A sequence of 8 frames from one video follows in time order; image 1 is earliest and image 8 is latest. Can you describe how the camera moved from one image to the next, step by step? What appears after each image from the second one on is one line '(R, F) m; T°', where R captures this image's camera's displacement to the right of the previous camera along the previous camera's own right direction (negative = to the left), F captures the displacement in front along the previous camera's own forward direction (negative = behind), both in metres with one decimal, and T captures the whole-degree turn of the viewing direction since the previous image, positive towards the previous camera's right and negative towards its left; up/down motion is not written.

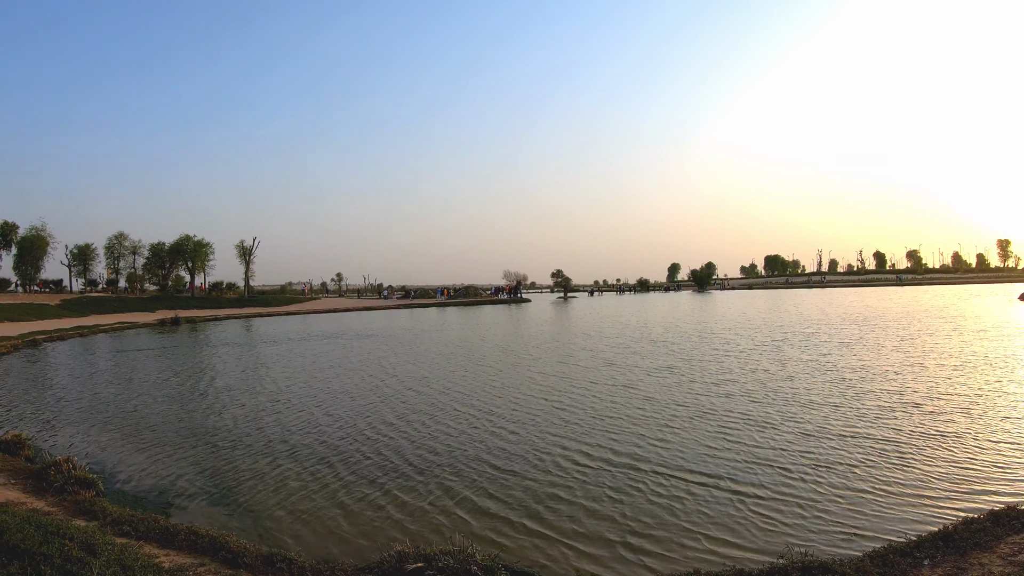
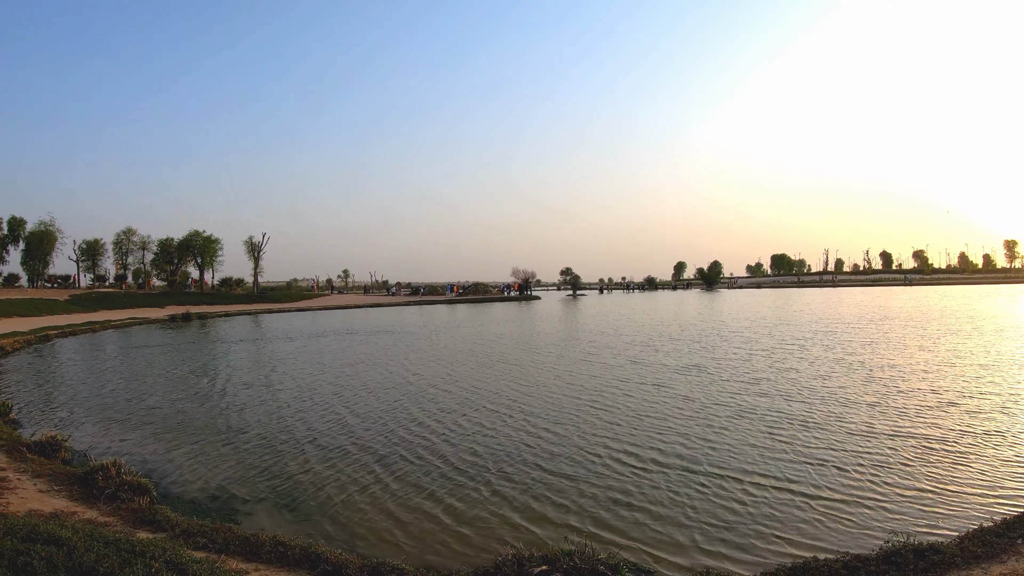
(-0.9, +0.6) m; 0°
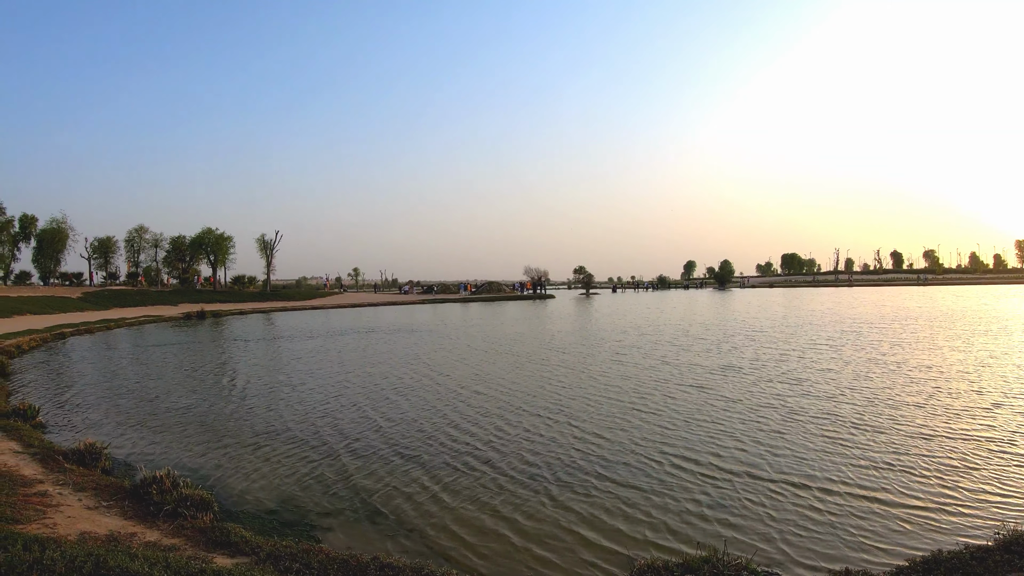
(-0.9, +0.7) m; 0°
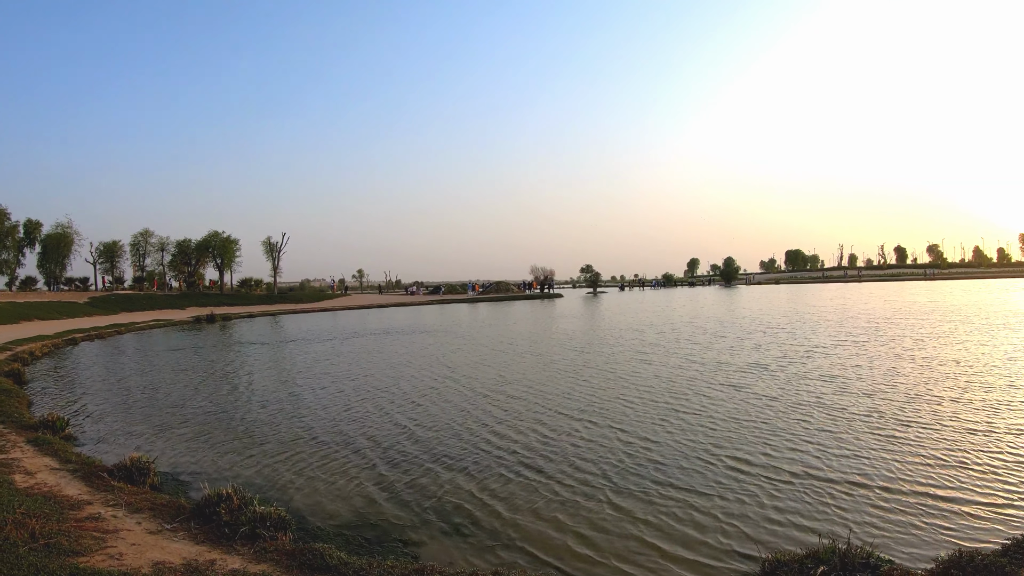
(-0.8, +0.5) m; 0°
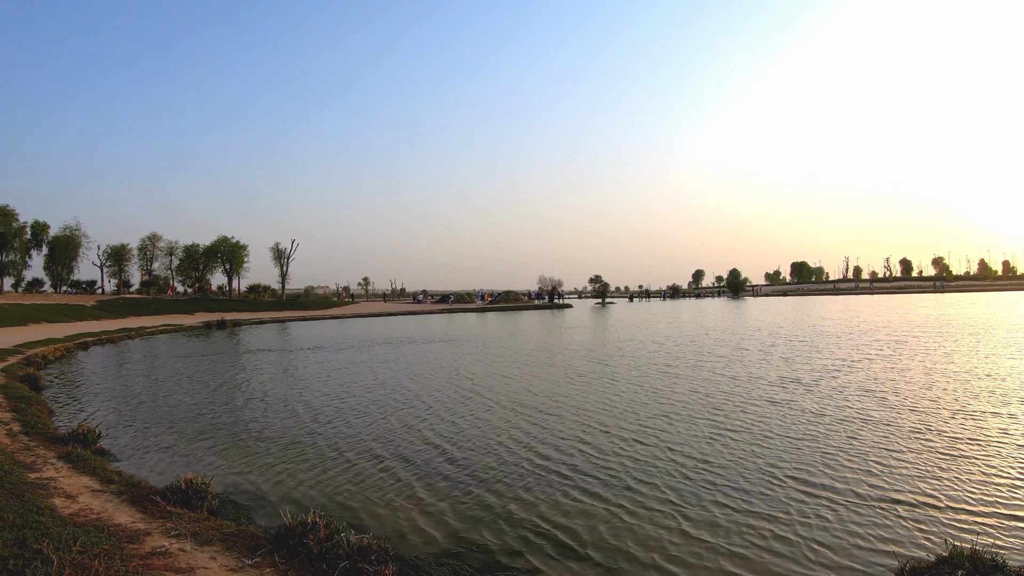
(-0.9, +0.6) m; 0°
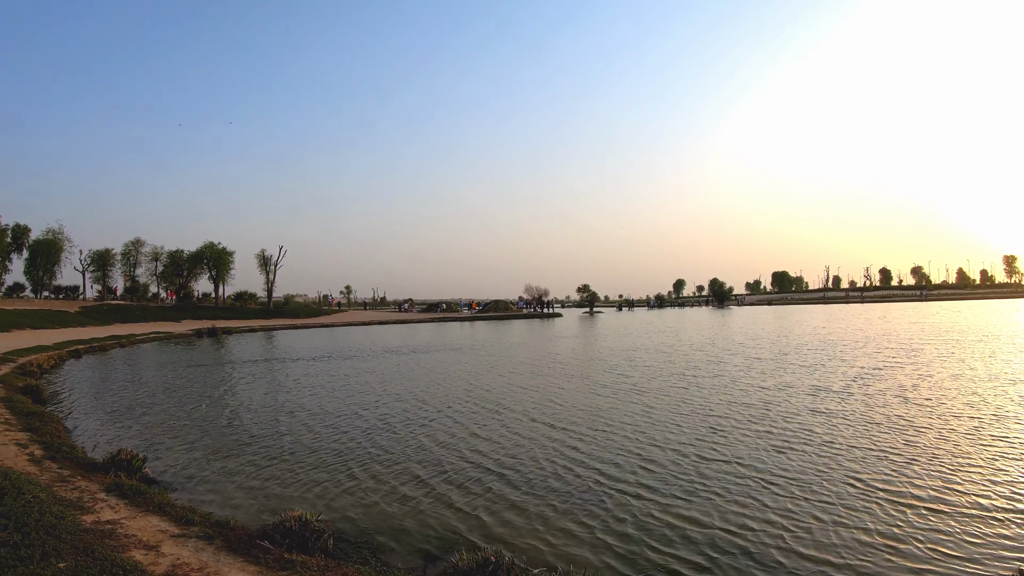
(-1.5, +0.9) m; +2°
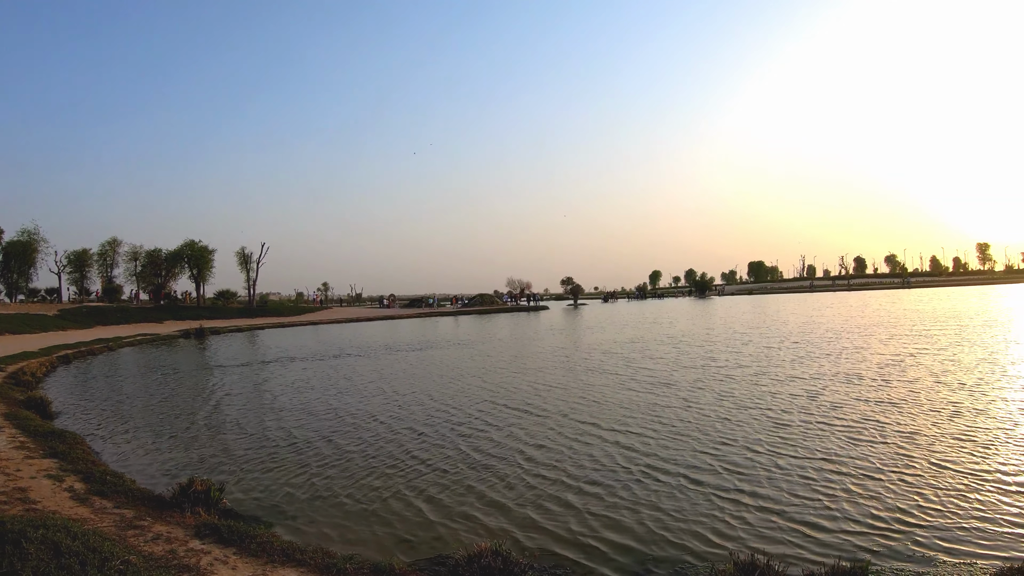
(-1.6, +1.1) m; +3°
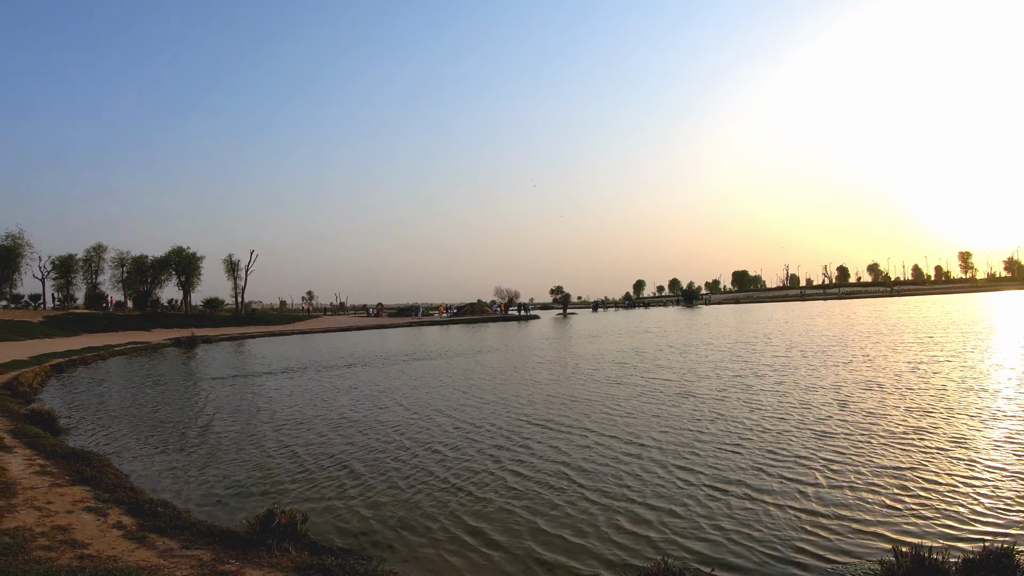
(-1.1, +0.7) m; +2°
